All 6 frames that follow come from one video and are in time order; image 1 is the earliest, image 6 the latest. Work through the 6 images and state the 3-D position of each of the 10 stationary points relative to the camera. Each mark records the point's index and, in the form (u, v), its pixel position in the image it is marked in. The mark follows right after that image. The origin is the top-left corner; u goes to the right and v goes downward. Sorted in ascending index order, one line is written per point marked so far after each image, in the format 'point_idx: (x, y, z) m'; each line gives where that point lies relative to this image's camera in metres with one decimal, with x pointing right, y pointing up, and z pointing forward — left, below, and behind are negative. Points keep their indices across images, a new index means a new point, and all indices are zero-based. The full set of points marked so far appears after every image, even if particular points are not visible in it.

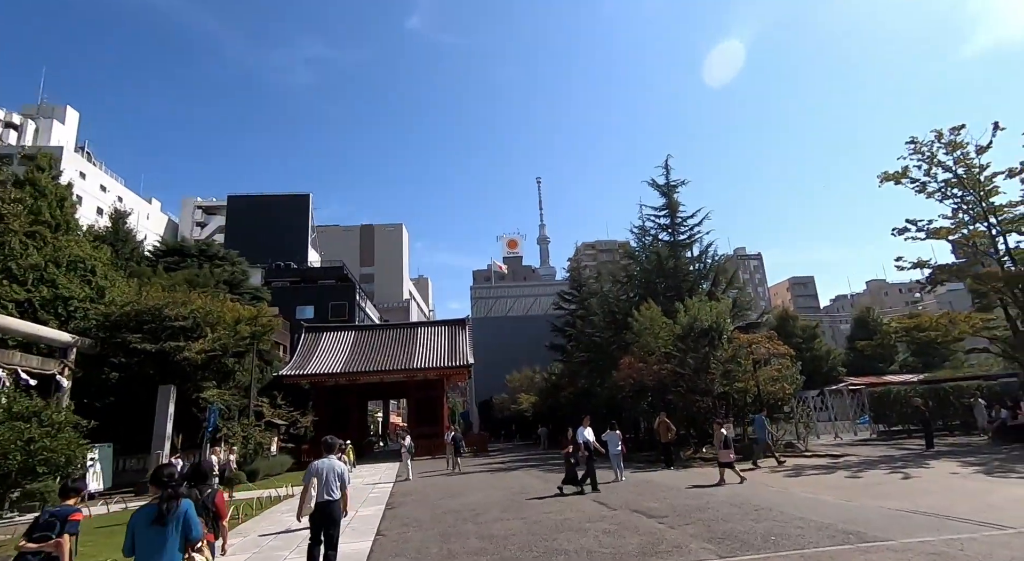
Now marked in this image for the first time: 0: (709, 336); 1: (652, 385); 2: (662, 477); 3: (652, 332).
0: (+5.0, -1.5, +15.1) m
1: (+3.8, -2.9, +16.1) m
2: (+3.1, -4.0, +12.5) m
3: (+3.8, -1.5, +16.5) m
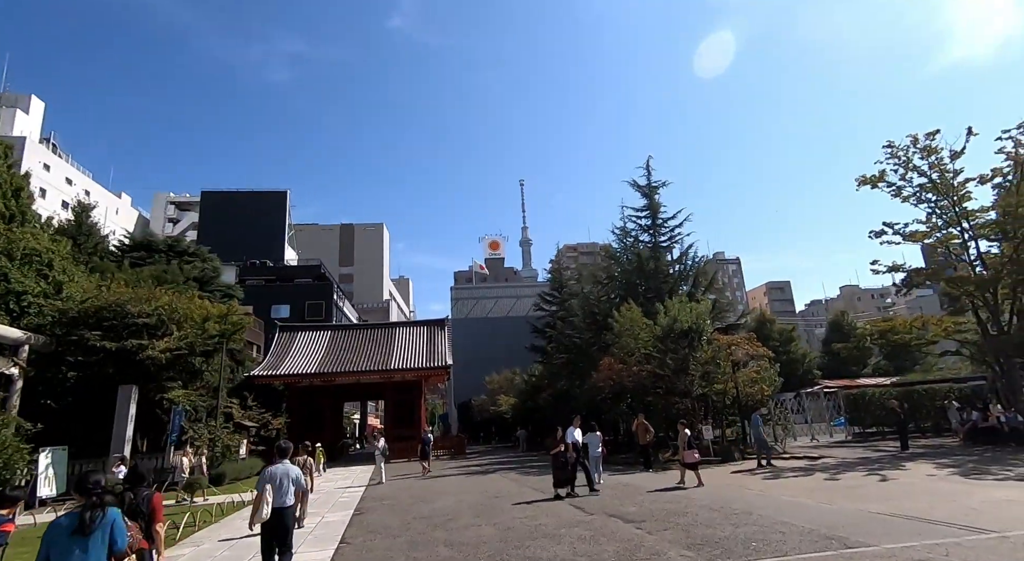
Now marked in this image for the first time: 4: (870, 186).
0: (+4.4, -1.5, +15.0) m
1: (+3.2, -2.9, +15.9) m
2: (+2.6, -4.0, +12.3) m
3: (+3.2, -1.5, +16.4) m
4: (+9.4, +2.5, +15.7) m
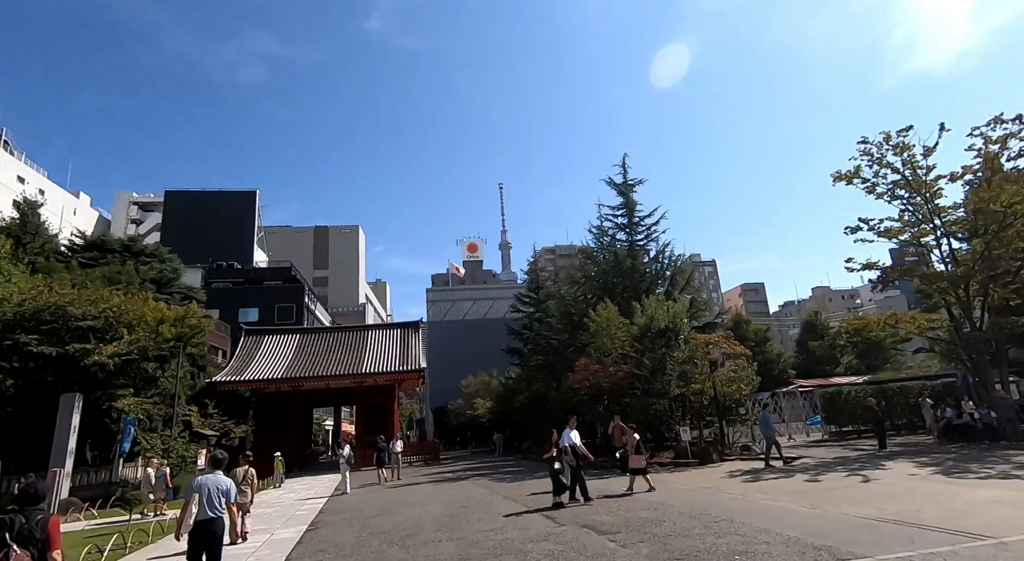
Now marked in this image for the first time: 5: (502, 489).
0: (+3.7, -1.4, +14.6) m
1: (+2.5, -2.8, +15.4) m
2: (+2.0, -3.9, +11.8) m
3: (+2.4, -1.4, +15.9) m
4: (+8.6, +2.6, +15.5) m
5: (-0.3, -4.4, +12.5) m
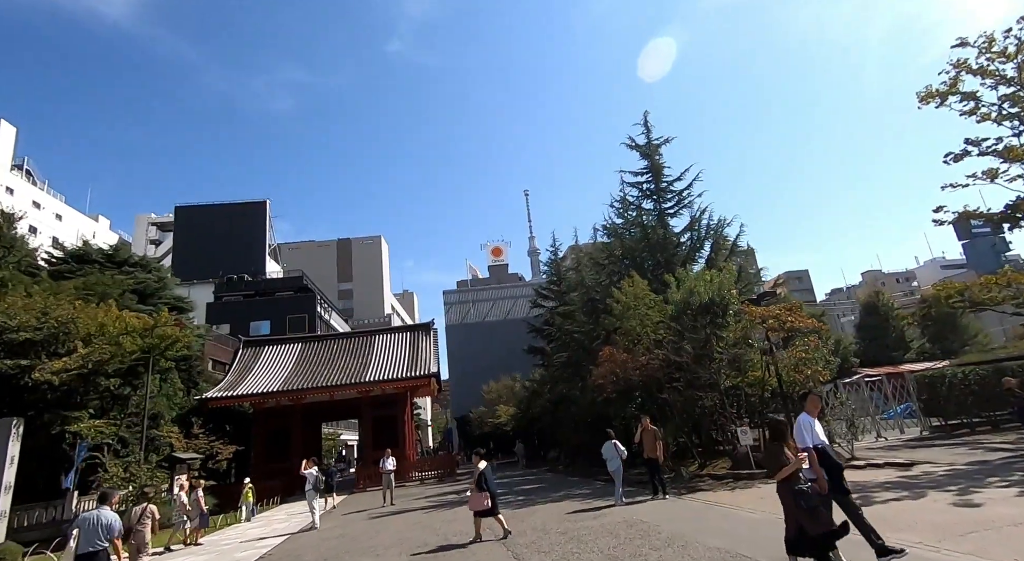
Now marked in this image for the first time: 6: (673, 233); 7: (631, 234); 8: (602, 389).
0: (+3.7, -0.6, +11.1) m
1: (+2.6, -2.1, +12.0) m
2: (+2.0, -3.2, +8.4) m
3: (+2.5, -0.7, +12.5) m
4: (+8.4, +3.6, +11.9) m
5: (-0.3, -3.8, +9.3) m
6: (+4.3, +1.3, +15.8) m
7: (+3.3, +1.3, +16.5) m
8: (+2.0, -2.4, +13.5) m
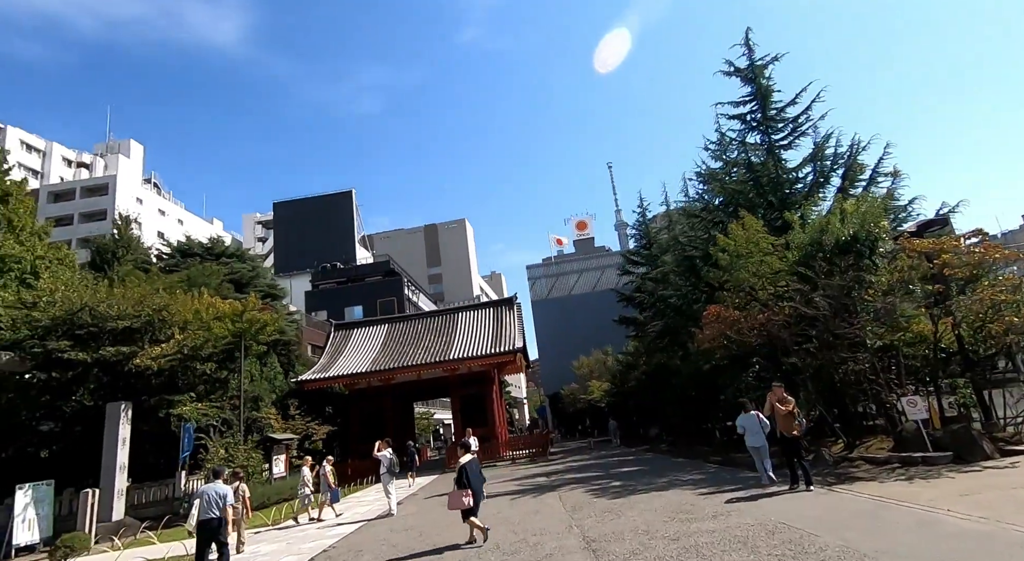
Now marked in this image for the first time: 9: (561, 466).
0: (+5.0, +0.4, +8.8) m
1: (+4.1, -1.1, +9.9) m
2: (+3.0, -2.4, +6.5) m
3: (+4.0, +0.3, +10.3) m
4: (+9.5, +4.9, +8.7) m
5: (+1.0, -3.1, +7.6) m
6: (+6.1, +2.5, +13.3) m
7: (+5.2, +2.5, +14.1) m
8: (+3.8, -1.4, +11.4) m
9: (+1.5, -5.6, +18.2) m
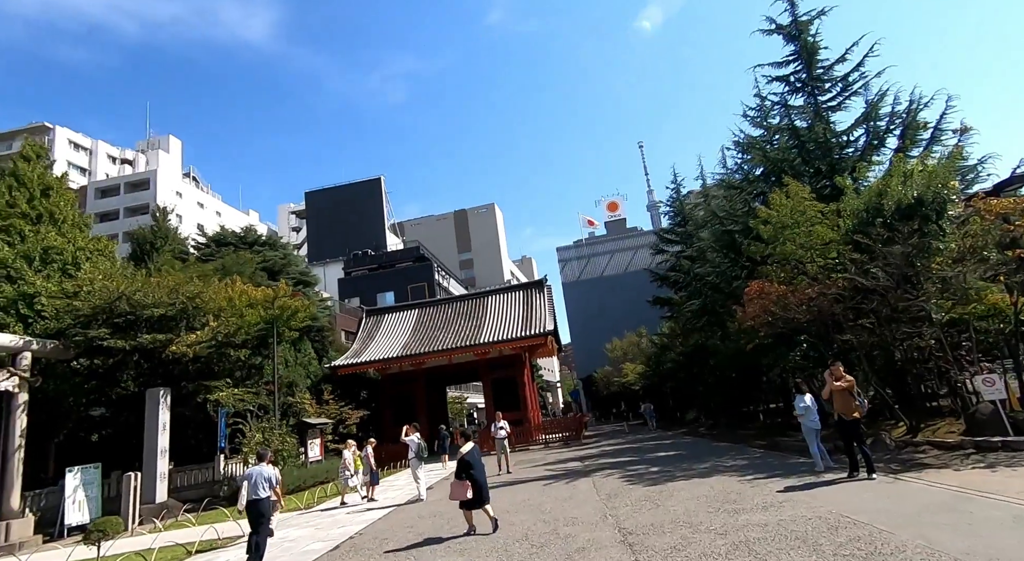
0: (+5.3, +0.8, +8.0) m
1: (+4.5, -0.7, +9.1) m
2: (+3.3, -2.0, +5.9) m
3: (+4.5, +0.7, +9.6) m
4: (+9.8, +5.4, +7.6) m
5: (+1.4, -2.7, +7.1) m
6: (+6.7, +3.1, +12.4) m
7: (+5.8, +3.1, +13.3) m
8: (+4.3, -0.9, +10.7) m
9: (+2.5, -5.0, +17.7) m
